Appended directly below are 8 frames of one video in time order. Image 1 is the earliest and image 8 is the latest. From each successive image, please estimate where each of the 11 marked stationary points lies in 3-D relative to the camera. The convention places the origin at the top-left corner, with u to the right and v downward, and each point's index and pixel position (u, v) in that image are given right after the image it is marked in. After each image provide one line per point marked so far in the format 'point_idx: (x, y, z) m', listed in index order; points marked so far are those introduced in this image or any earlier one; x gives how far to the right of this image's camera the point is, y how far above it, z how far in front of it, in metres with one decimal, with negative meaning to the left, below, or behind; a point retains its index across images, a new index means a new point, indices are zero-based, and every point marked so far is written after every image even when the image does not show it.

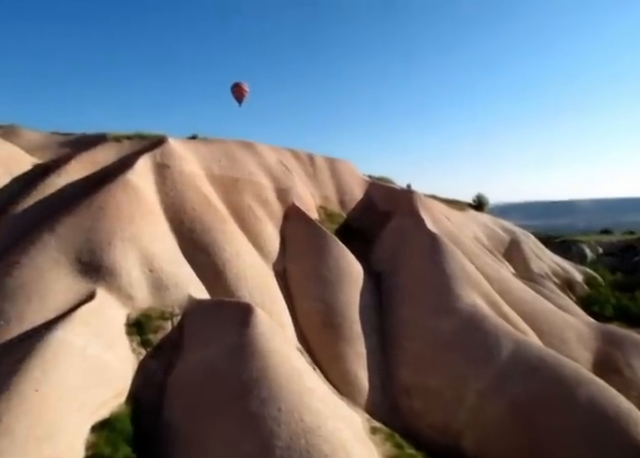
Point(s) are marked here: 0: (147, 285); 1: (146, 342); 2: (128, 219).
0: (-5.6, -1.8, +18.2) m
1: (-5.0, -3.4, +16.6) m
2: (-6.7, +0.3, +19.5) m
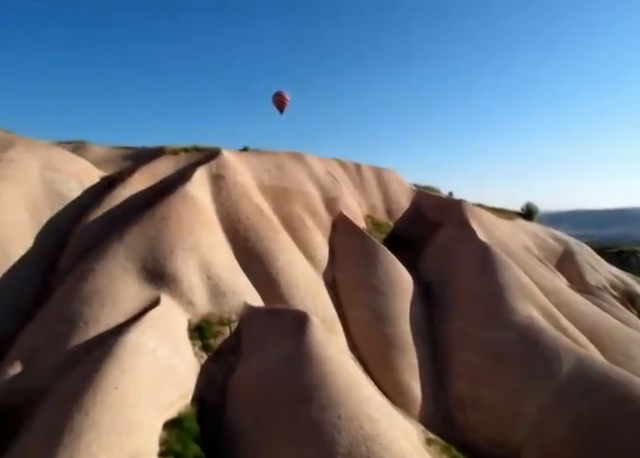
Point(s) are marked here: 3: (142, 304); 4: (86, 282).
0: (-3.9, -2.2, +19.0) m
1: (-3.4, -3.7, +17.3) m
2: (-4.9, 0.0, +20.4) m
3: (-5.6, -2.4, +17.9) m
4: (-7.5, -1.7, +18.2) m
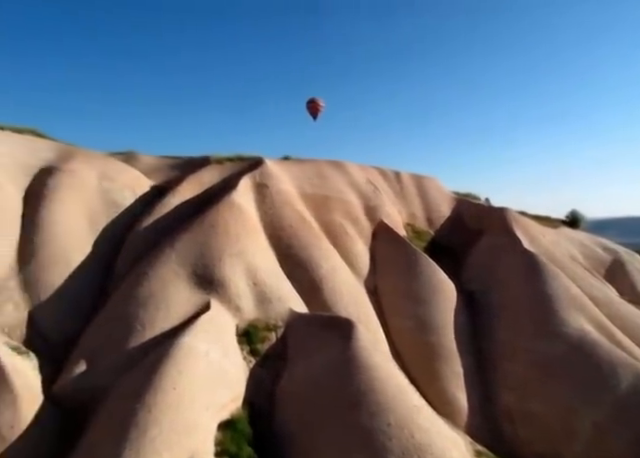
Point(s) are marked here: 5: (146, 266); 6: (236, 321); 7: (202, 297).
0: (-2.3, -2.5, +19.5) m
1: (-2.0, -4.0, +17.7) m
2: (-3.2, -0.3, +20.9) m
3: (-4.1, -2.7, +18.5) m
4: (-6.0, -2.0, +18.9) m
5: (-6.2, -1.3, +19.5) m
6: (-2.7, -3.2, +18.4) m
7: (-4.0, -2.4, +18.8) m
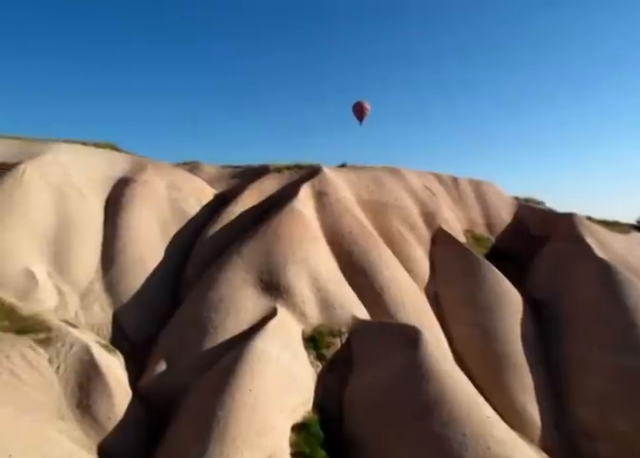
0: (-0.1, -2.7, +19.8) m
1: (+0.1, -4.2, +17.9) m
2: (-0.9, -0.6, +21.3) m
3: (-1.9, -2.9, +18.9) m
4: (-3.8, -2.2, +19.5) m
5: (-3.9, -1.6, +20.2) m
6: (-0.6, -3.4, +18.8) m
7: (-1.8, -2.6, +19.2) m
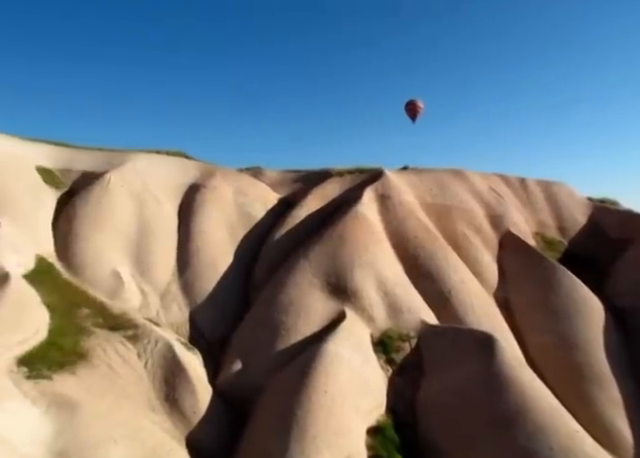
0: (+2.3, -2.8, +19.6) m
1: (+2.3, -4.3, +17.8) m
2: (+1.7, -0.7, +21.3) m
3: (+0.4, -3.0, +19.0) m
4: (-1.4, -2.4, +19.8) m
5: (-1.5, -1.8, +20.5) m
6: (+1.7, -3.5, +18.7) m
7: (+0.6, -2.7, +19.3) m
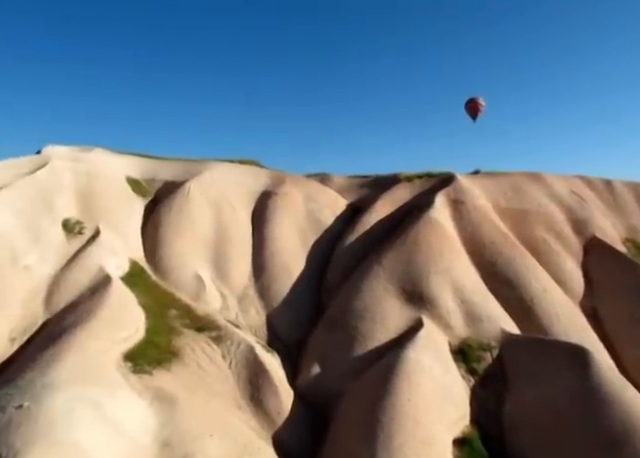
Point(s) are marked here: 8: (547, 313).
0: (+4.9, -3.0, +18.9) m
1: (+4.6, -4.5, +17.1) m
2: (+4.5, -0.9, +20.6) m
3: (+2.9, -3.2, +18.5) m
4: (+1.2, -2.6, +19.5) m
5: (+1.2, -1.9, +20.2) m
6: (+4.2, -3.7, +18.0) m
7: (+3.1, -2.9, +18.7) m
8: (+8.0, -3.0, +19.5) m
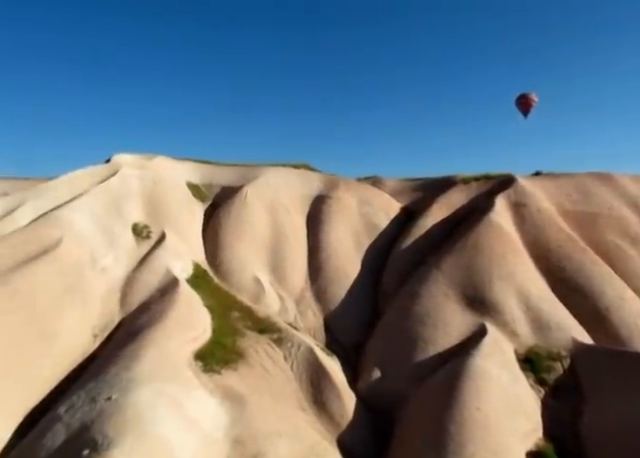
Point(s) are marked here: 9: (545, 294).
0: (+6.8, -3.1, +18.0) m
1: (+6.4, -4.5, +16.2) m
2: (+6.6, -1.0, +19.8) m
3: (+4.8, -3.3, +17.8) m
4: (+3.2, -2.7, +18.9) m
5: (+3.3, -2.1, +19.6) m
6: (+6.0, -3.8, +17.2) m
7: (+5.0, -3.0, +18.0) m
8: (+10.0, -3.1, +18.3) m
9: (+7.7, -2.2, +19.1) m
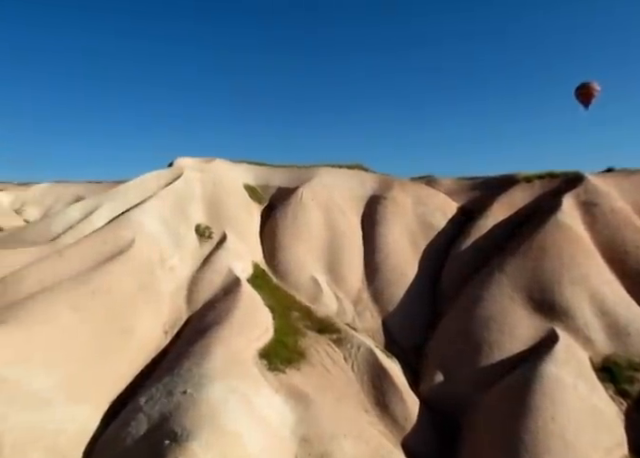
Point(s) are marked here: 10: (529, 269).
0: (+8.6, -3.1, +16.8) m
1: (+8.0, -4.5, +14.9) m
2: (+8.5, -1.0, +18.6) m
3: (+6.6, -3.3, +16.7) m
4: (+5.1, -2.6, +18.0) m
5: (+5.2, -2.0, +18.7) m
6: (+7.7, -3.7, +16.0) m
7: (+6.8, -3.0, +16.9) m
8: (+11.8, -3.1, +16.7) m
9: (+9.6, -2.2, +17.7) m
10: (+7.0, -1.4, +18.5) m
